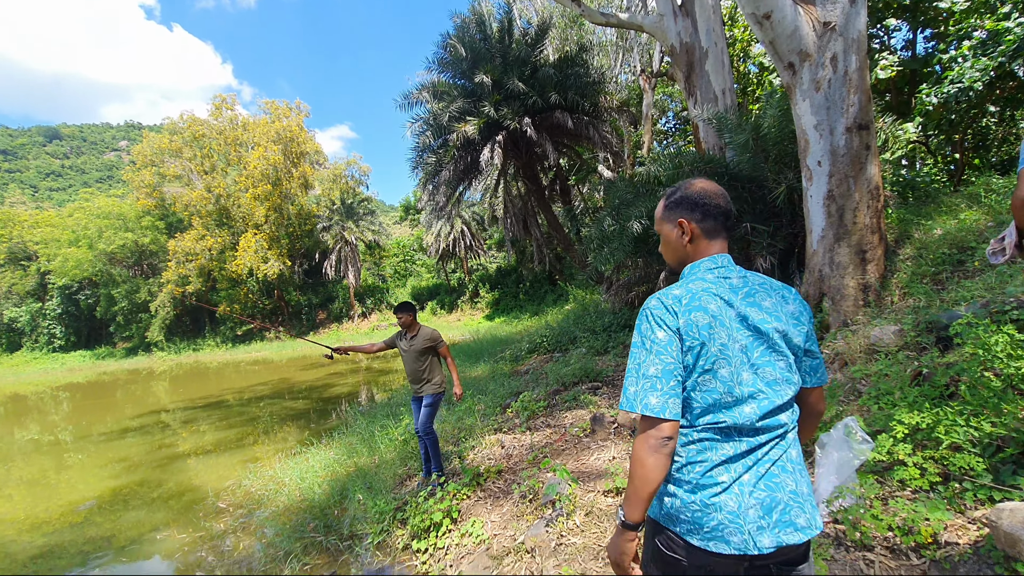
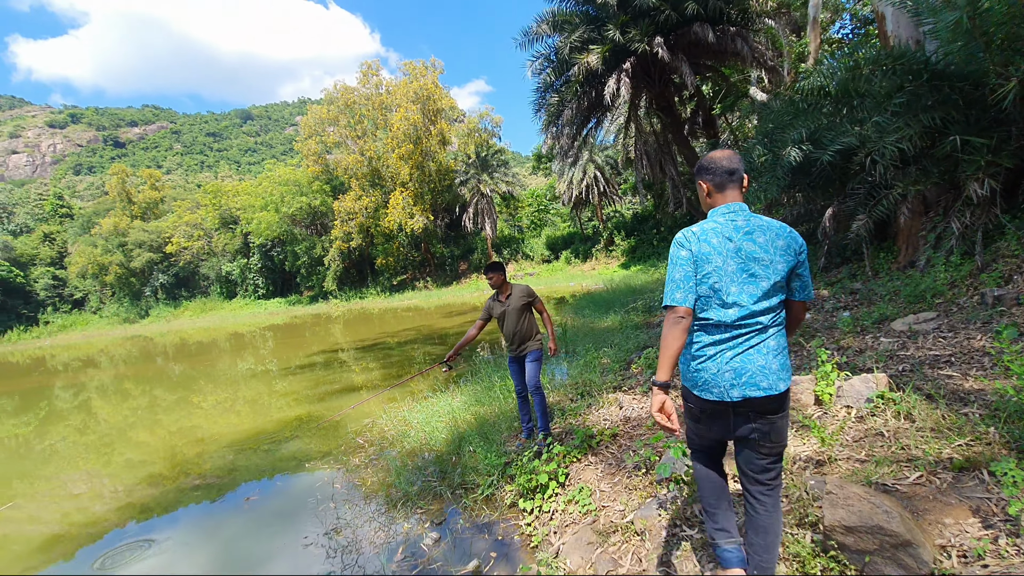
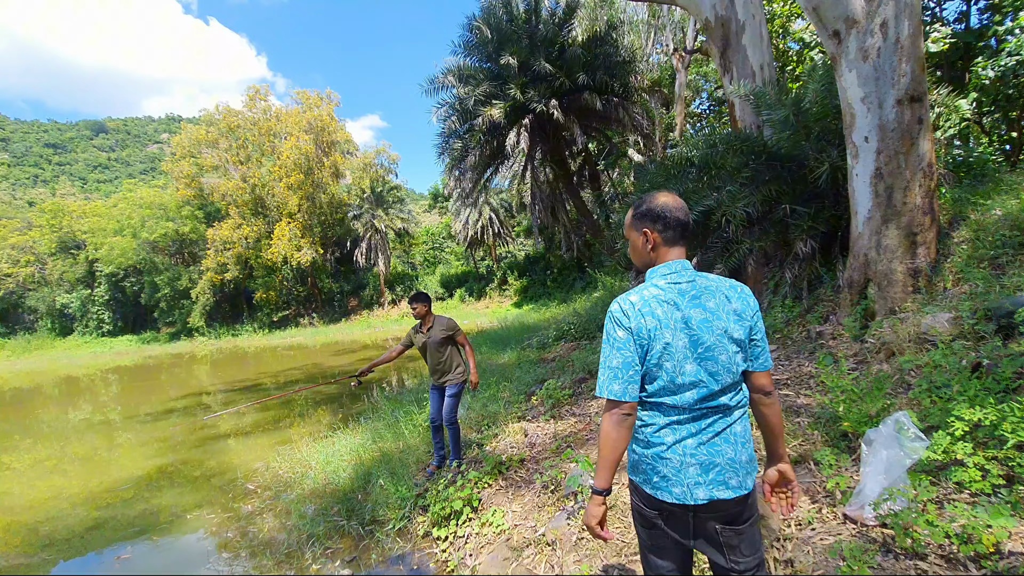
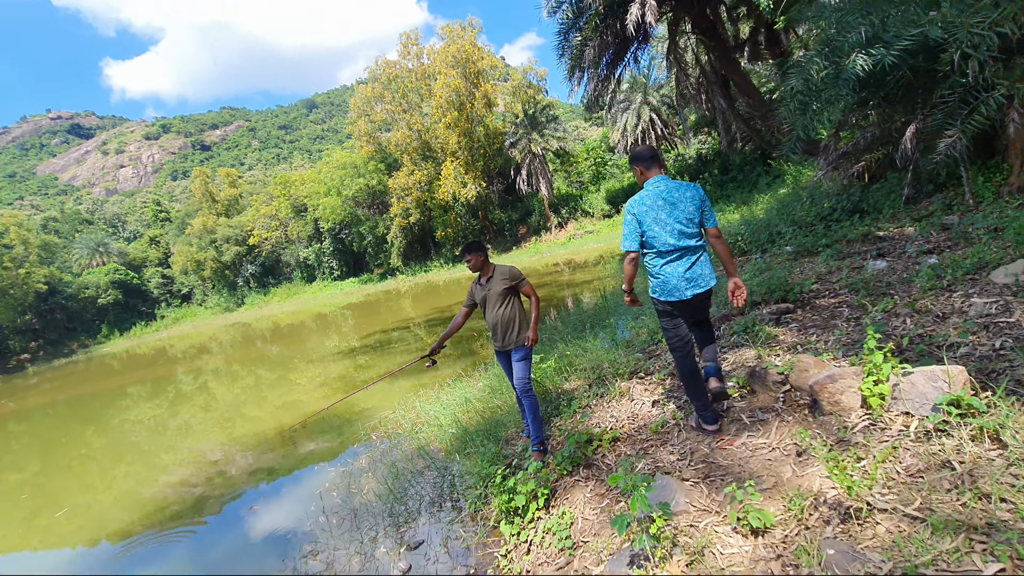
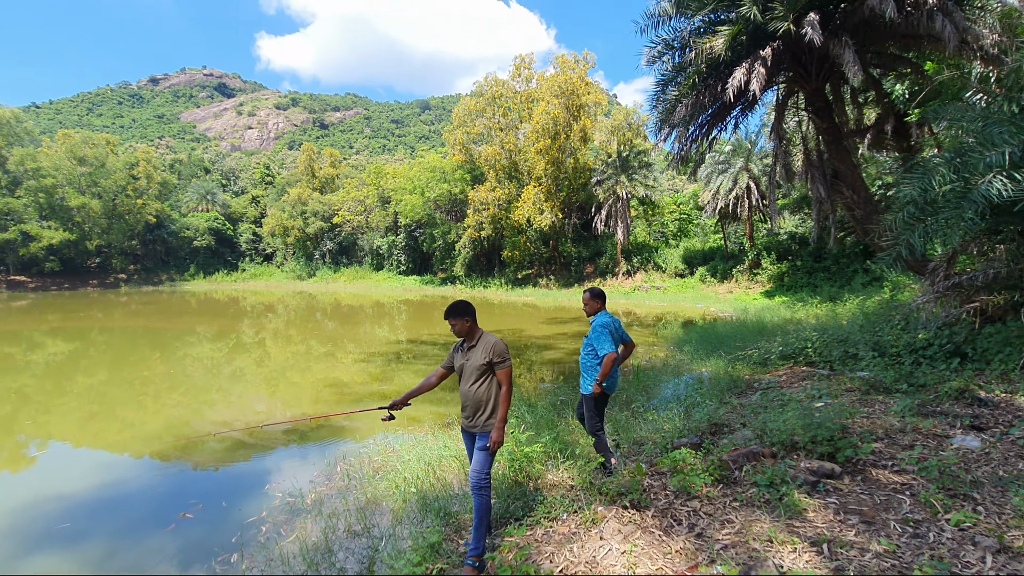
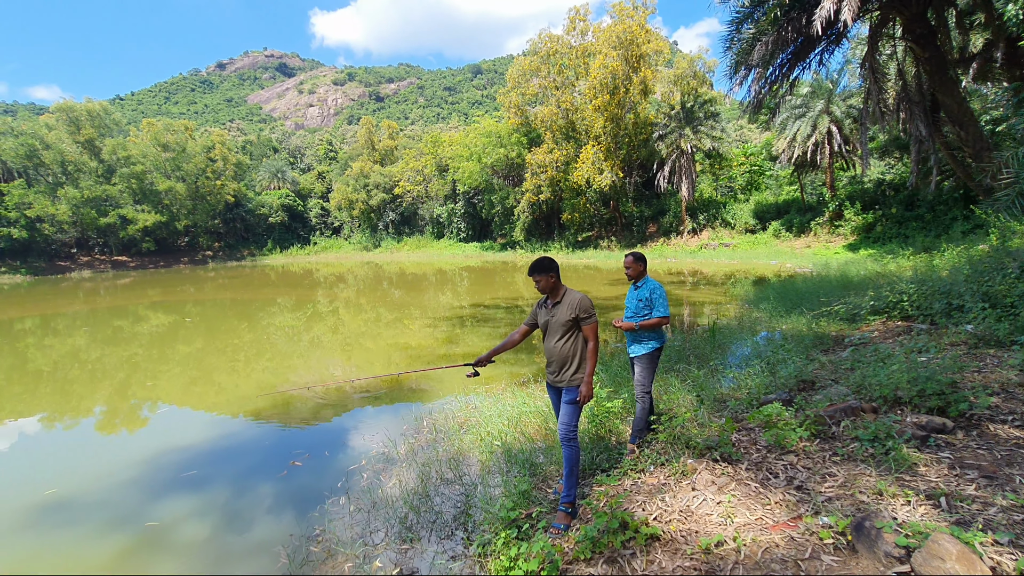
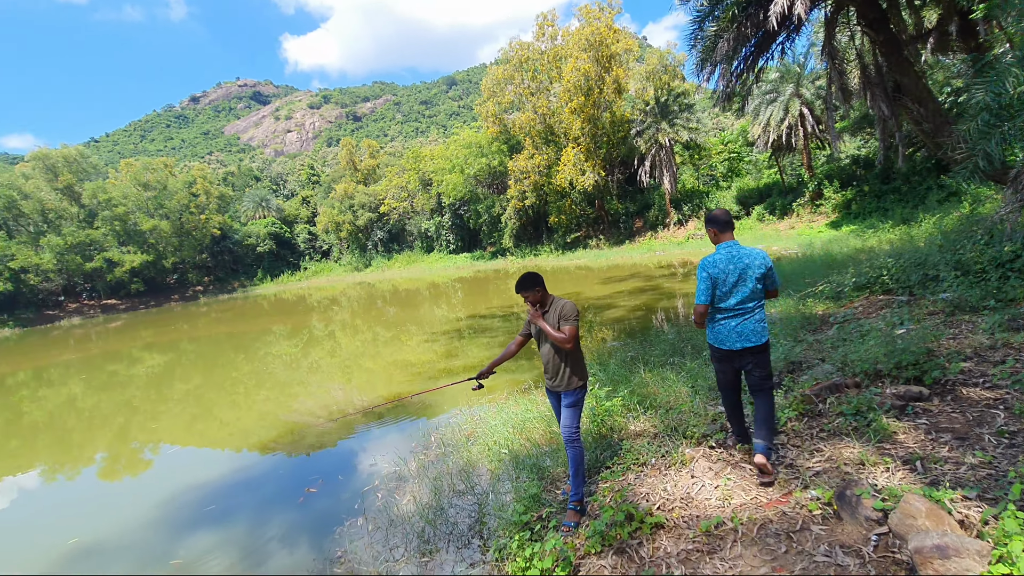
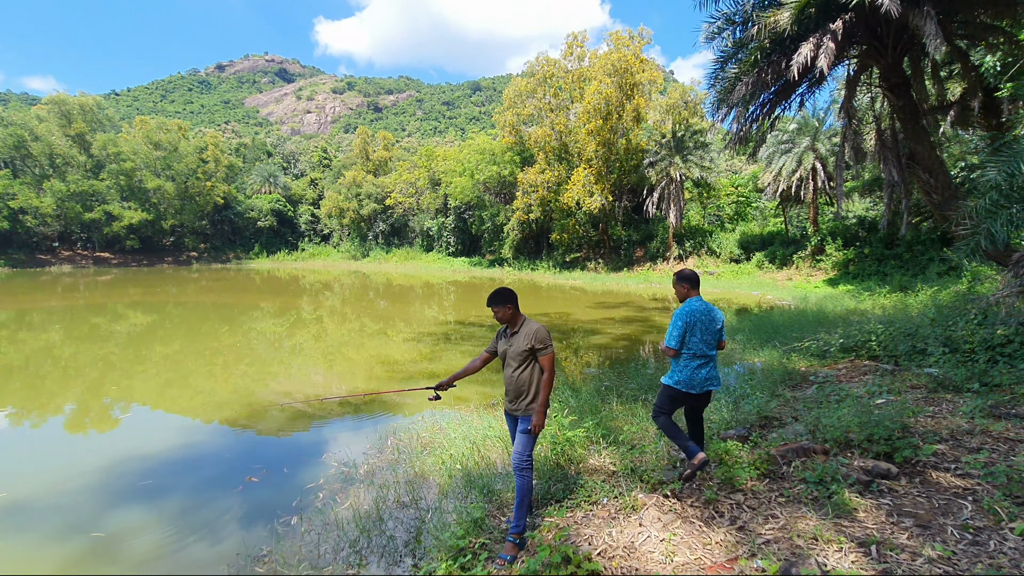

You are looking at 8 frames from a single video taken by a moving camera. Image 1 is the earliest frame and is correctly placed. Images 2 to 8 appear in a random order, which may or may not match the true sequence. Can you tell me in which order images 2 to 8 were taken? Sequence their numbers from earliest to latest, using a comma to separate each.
3, 2, 4, 7, 8, 5, 6
